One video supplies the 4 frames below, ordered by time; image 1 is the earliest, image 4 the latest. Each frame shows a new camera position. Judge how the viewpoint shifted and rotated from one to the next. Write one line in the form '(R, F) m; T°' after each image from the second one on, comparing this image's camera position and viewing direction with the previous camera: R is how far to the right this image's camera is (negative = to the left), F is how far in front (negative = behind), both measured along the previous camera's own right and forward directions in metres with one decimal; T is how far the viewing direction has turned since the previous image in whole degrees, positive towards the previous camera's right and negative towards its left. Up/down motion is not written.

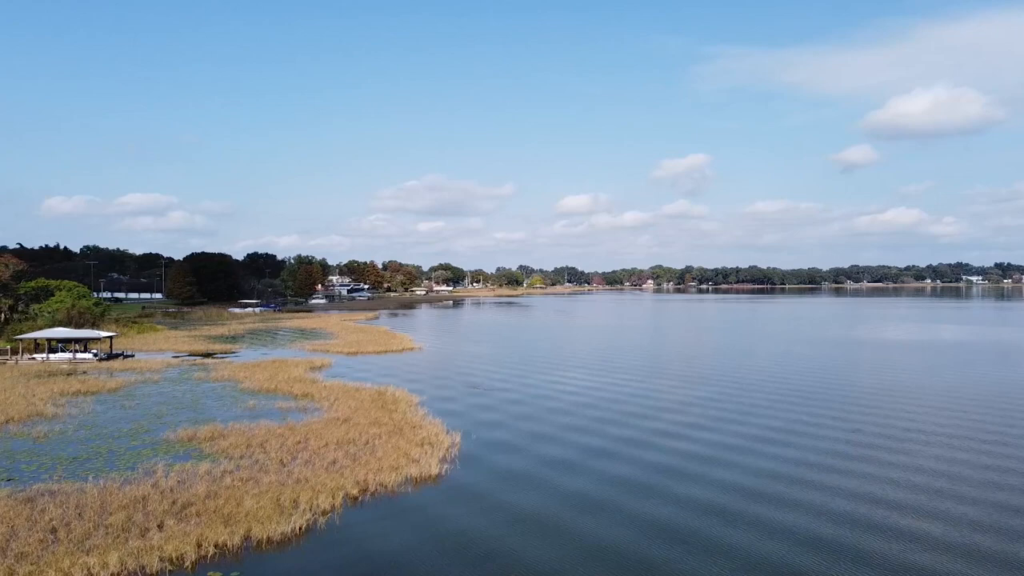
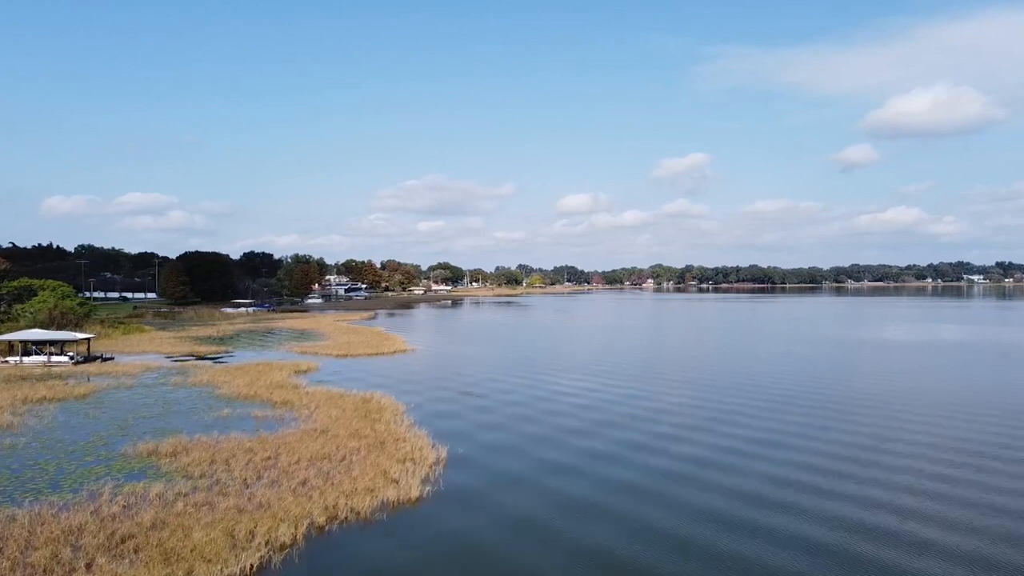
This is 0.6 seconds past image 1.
(+0.2, +1.4) m; 0°
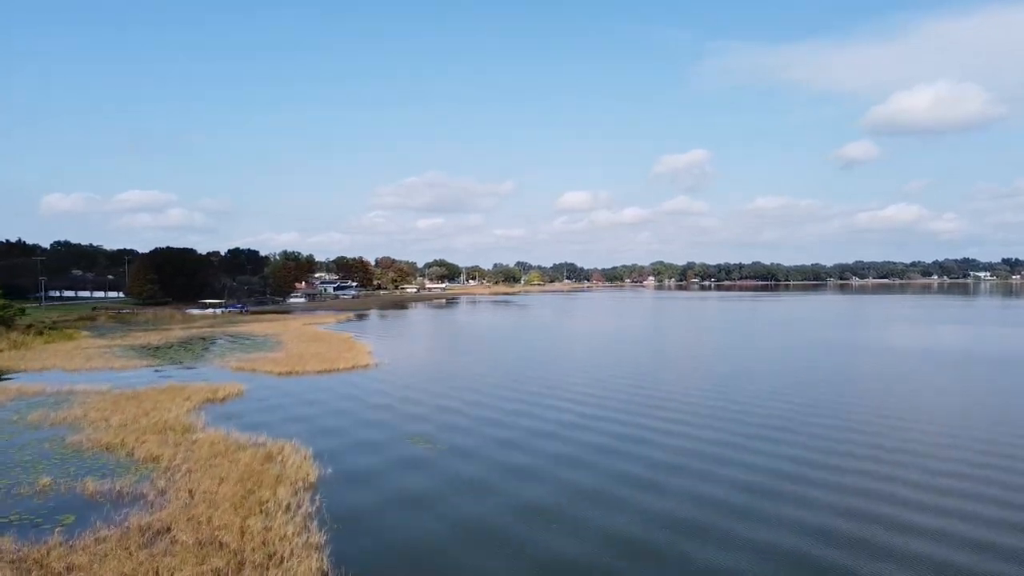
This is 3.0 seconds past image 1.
(+0.6, +6.1) m; 0°
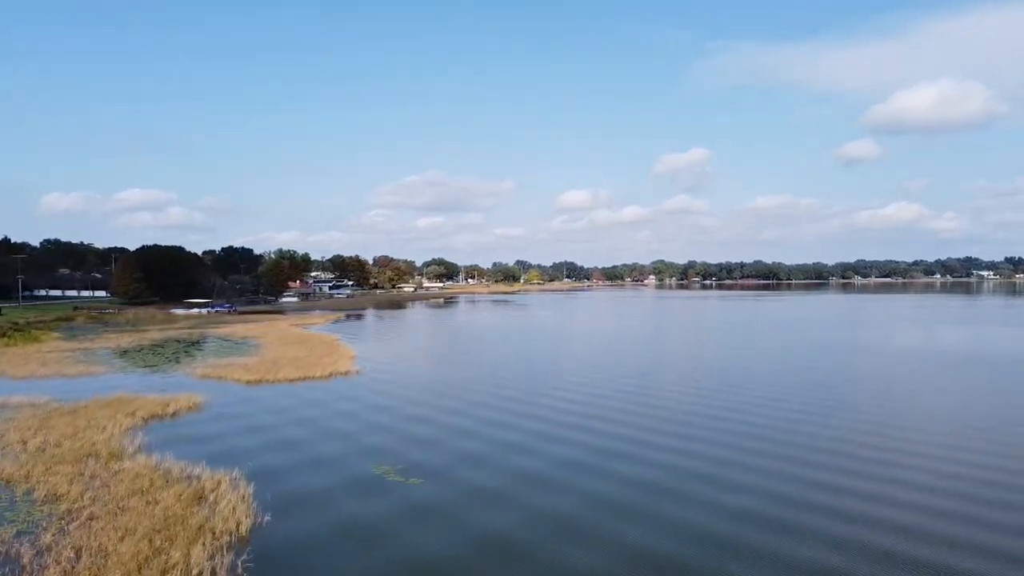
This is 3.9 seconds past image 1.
(+0.2, +2.6) m; 0°
